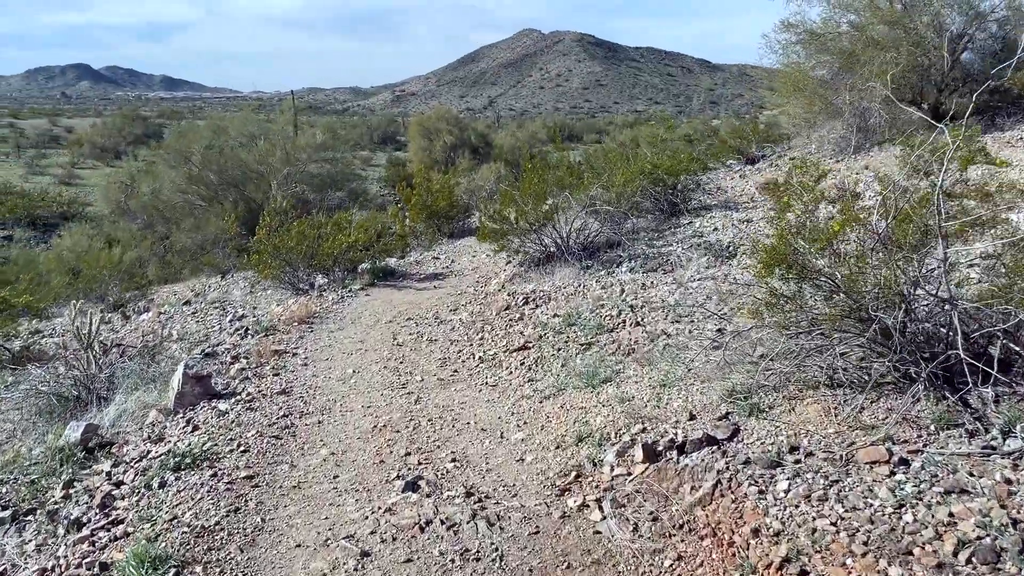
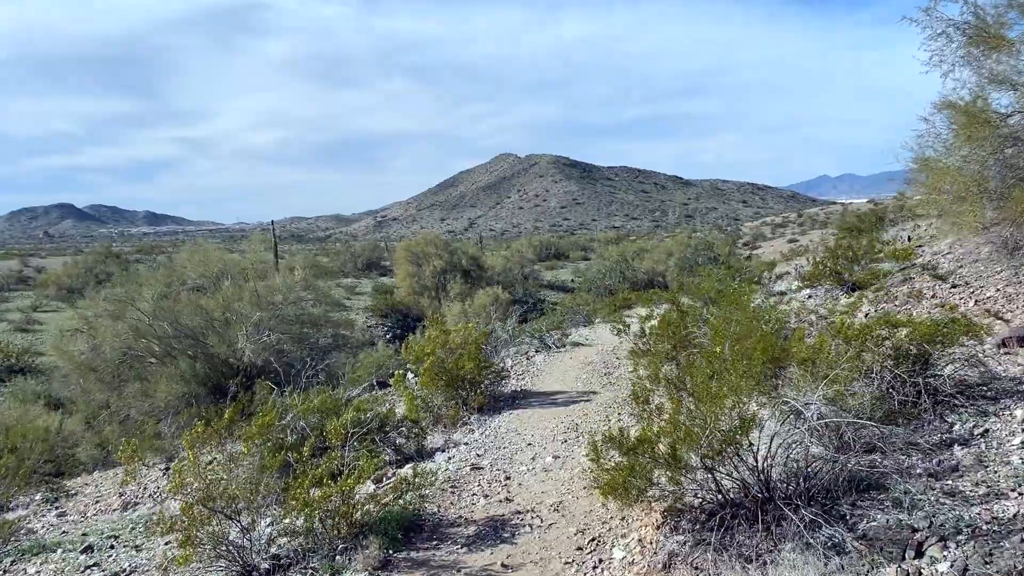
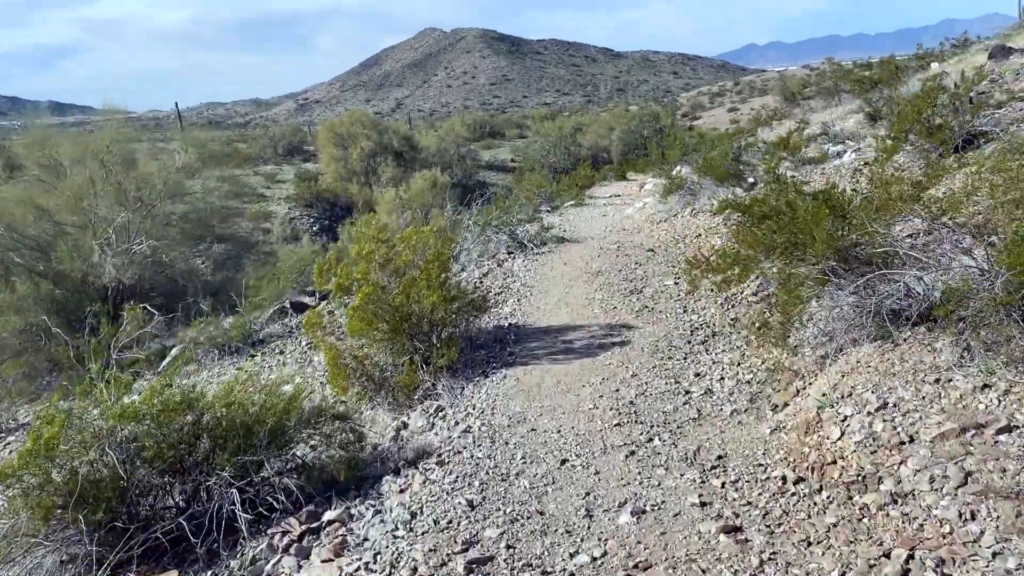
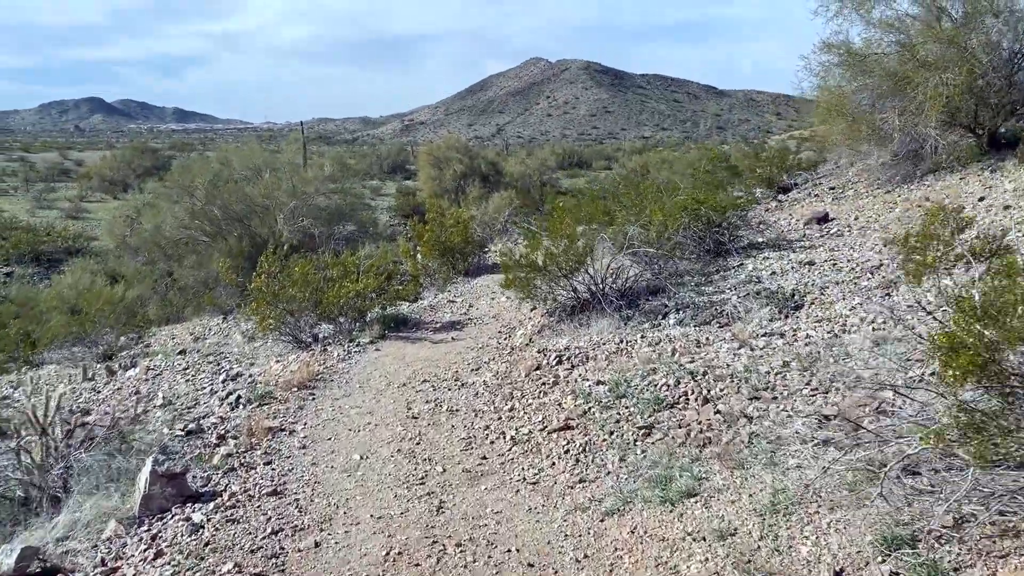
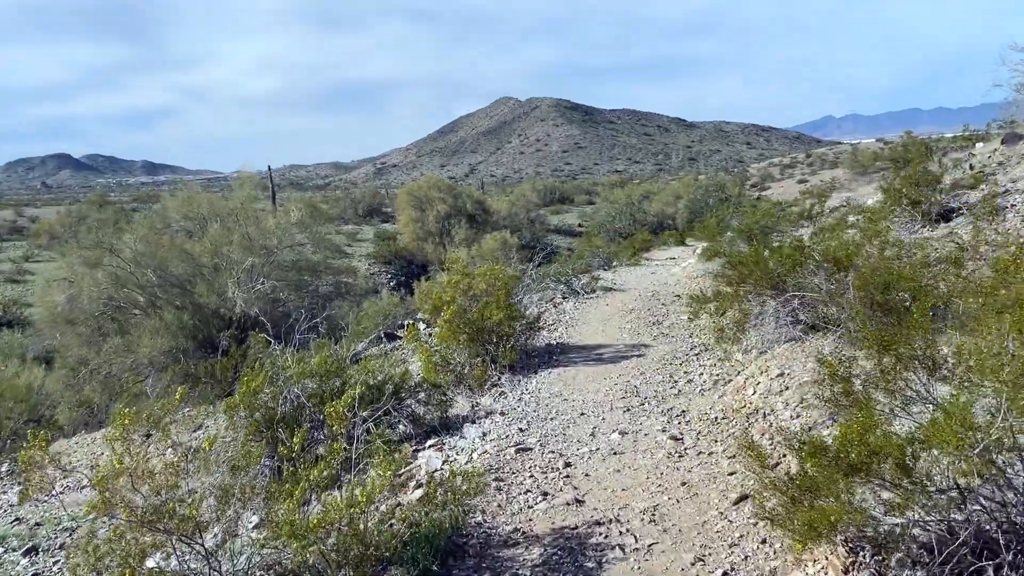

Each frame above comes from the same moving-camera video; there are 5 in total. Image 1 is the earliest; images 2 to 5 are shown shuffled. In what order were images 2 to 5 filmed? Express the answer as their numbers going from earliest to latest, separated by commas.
4, 2, 5, 3
